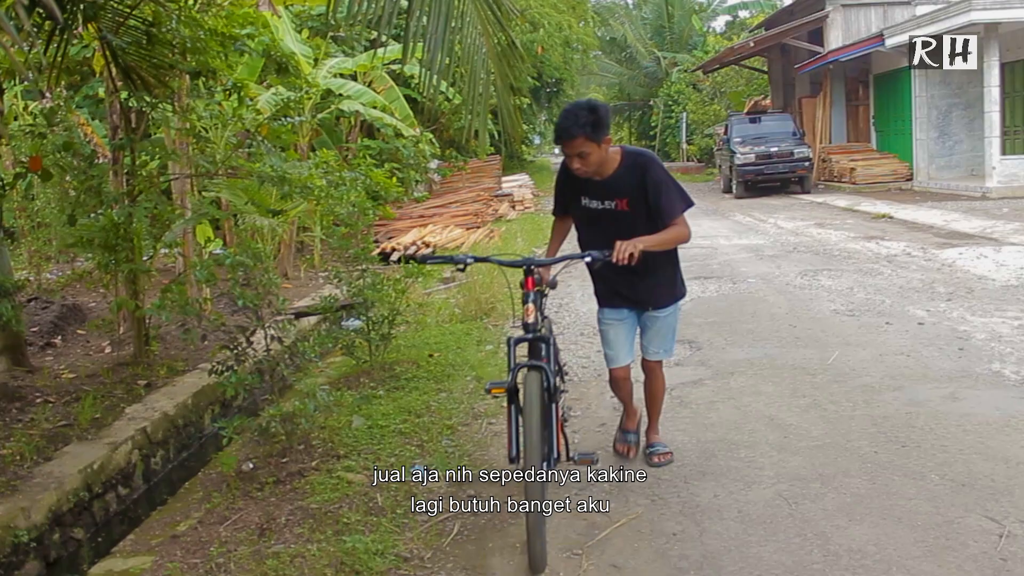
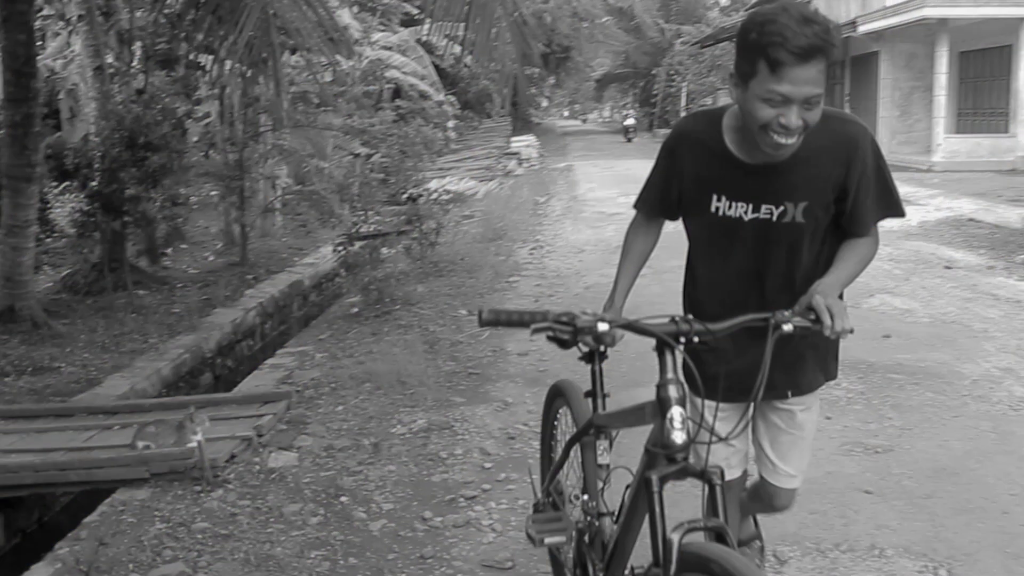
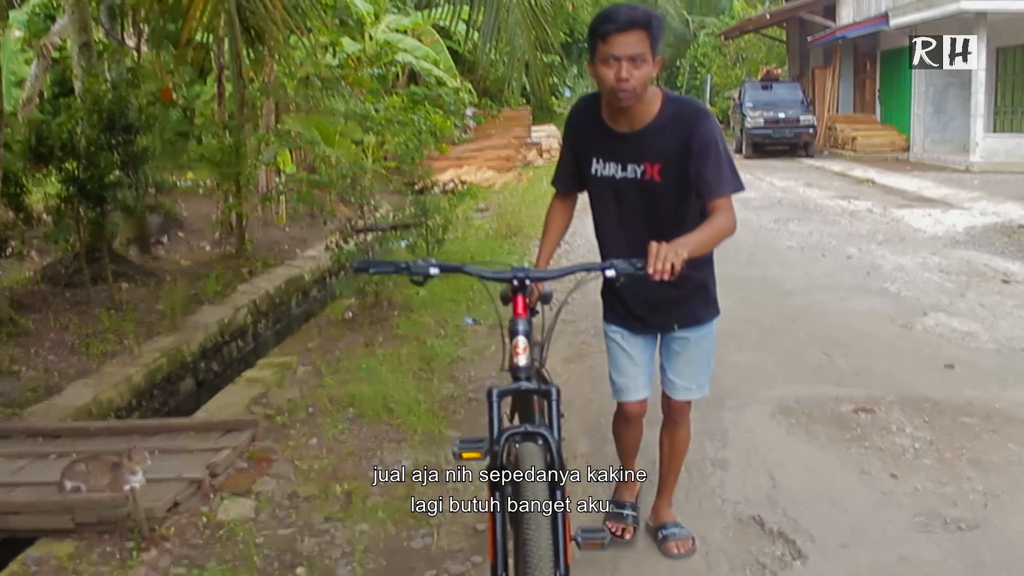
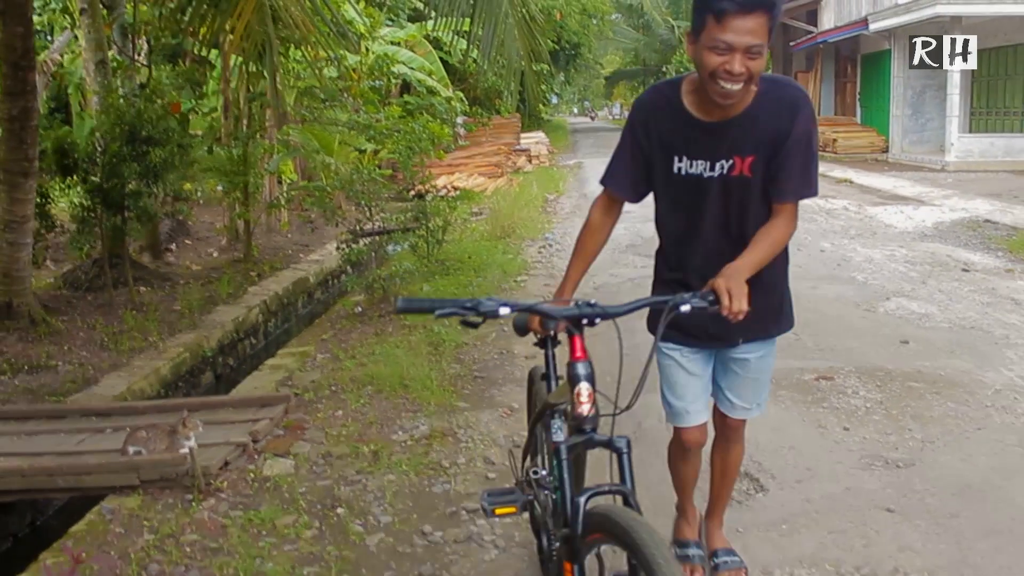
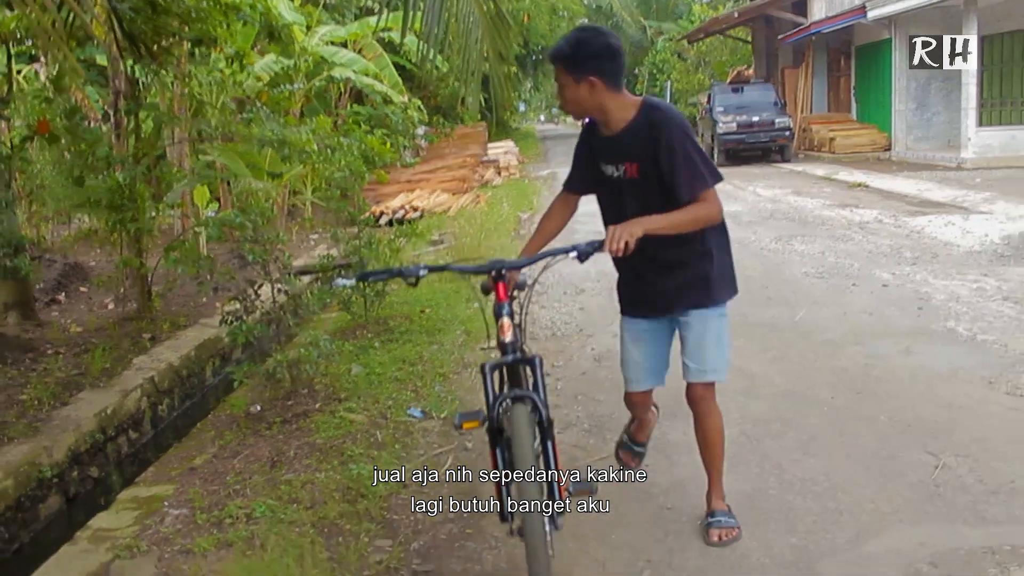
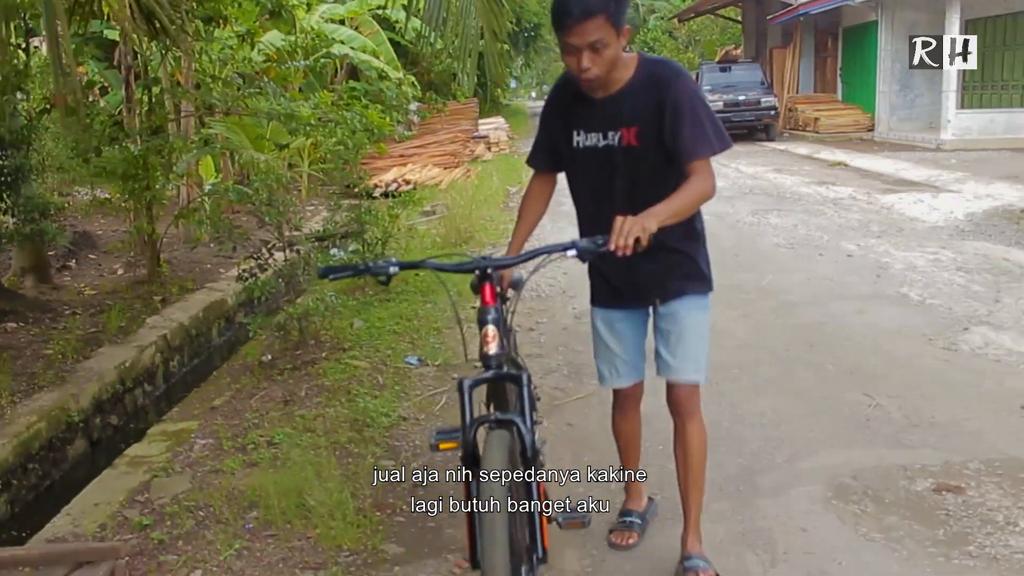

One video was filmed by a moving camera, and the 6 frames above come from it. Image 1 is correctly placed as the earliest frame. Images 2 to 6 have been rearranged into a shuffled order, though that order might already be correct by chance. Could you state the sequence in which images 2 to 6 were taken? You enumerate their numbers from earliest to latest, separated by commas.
5, 6, 3, 4, 2
